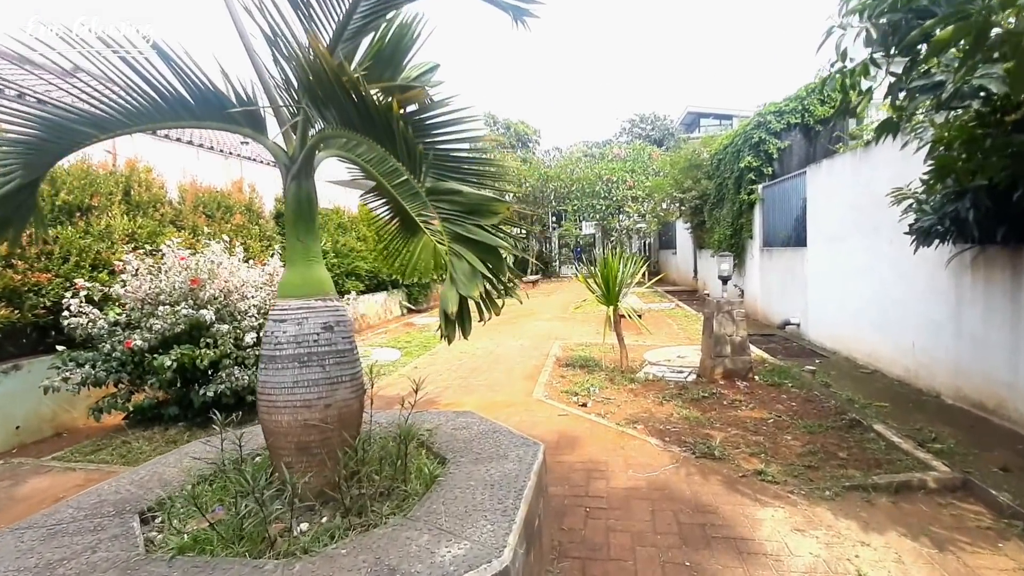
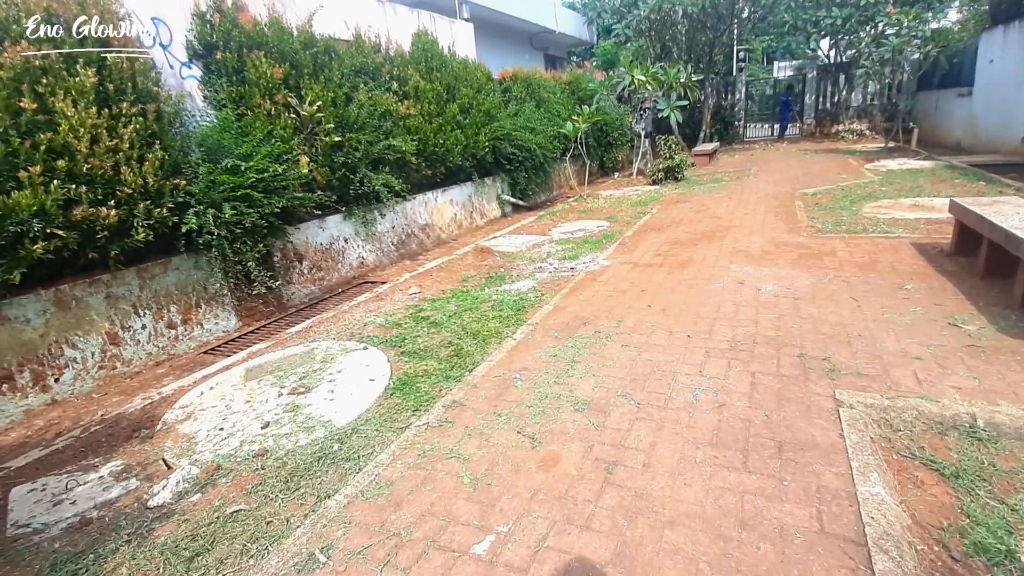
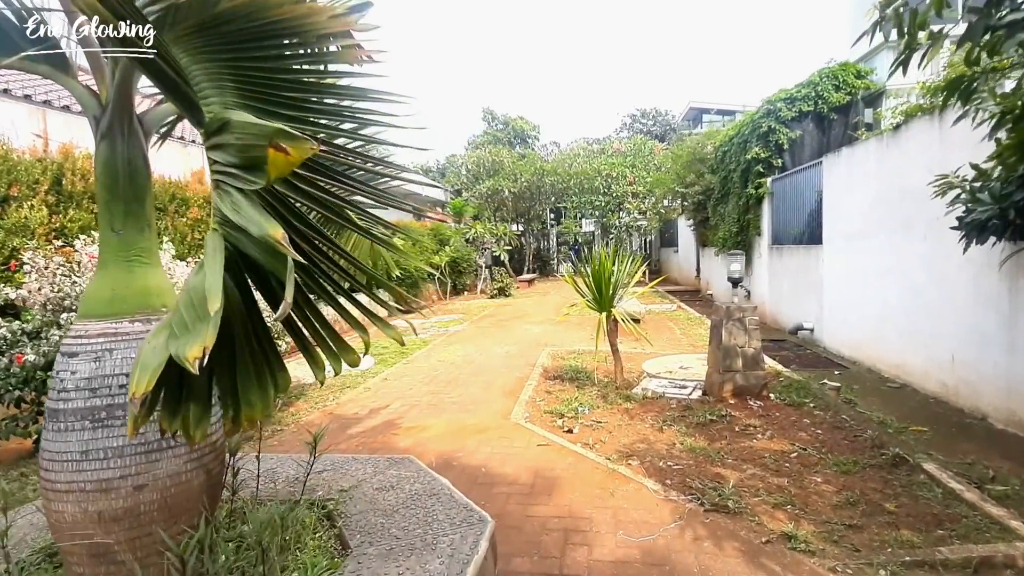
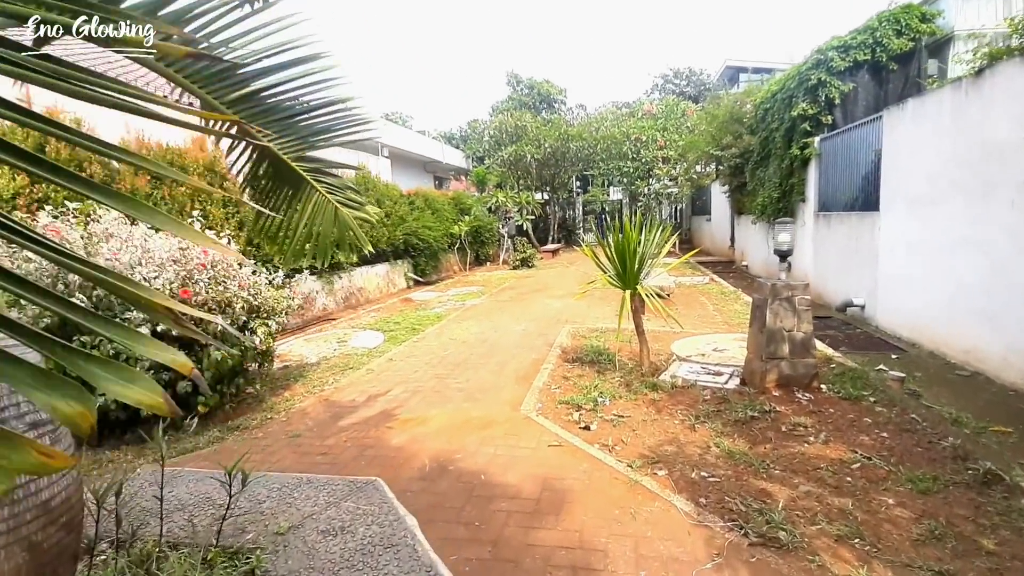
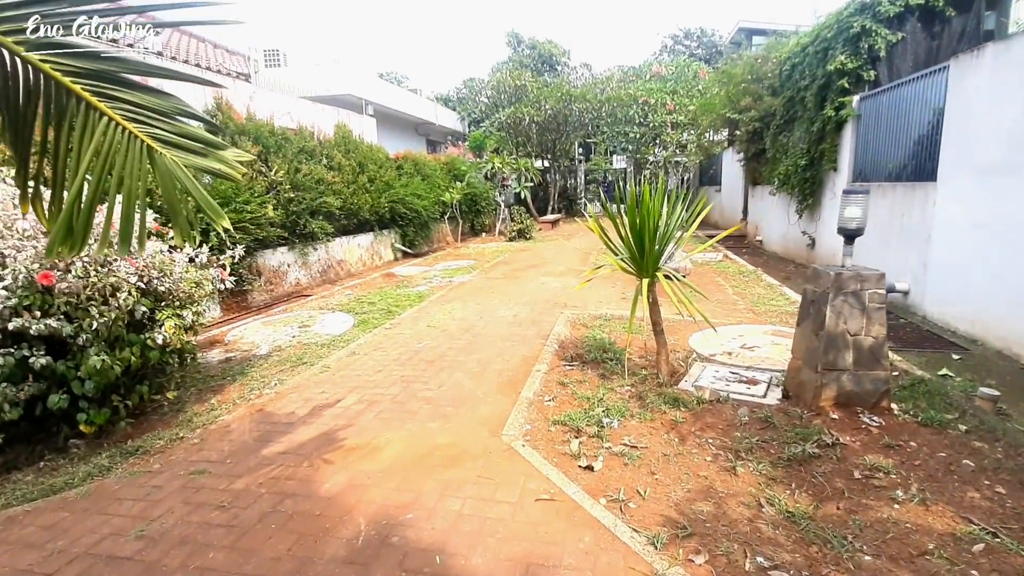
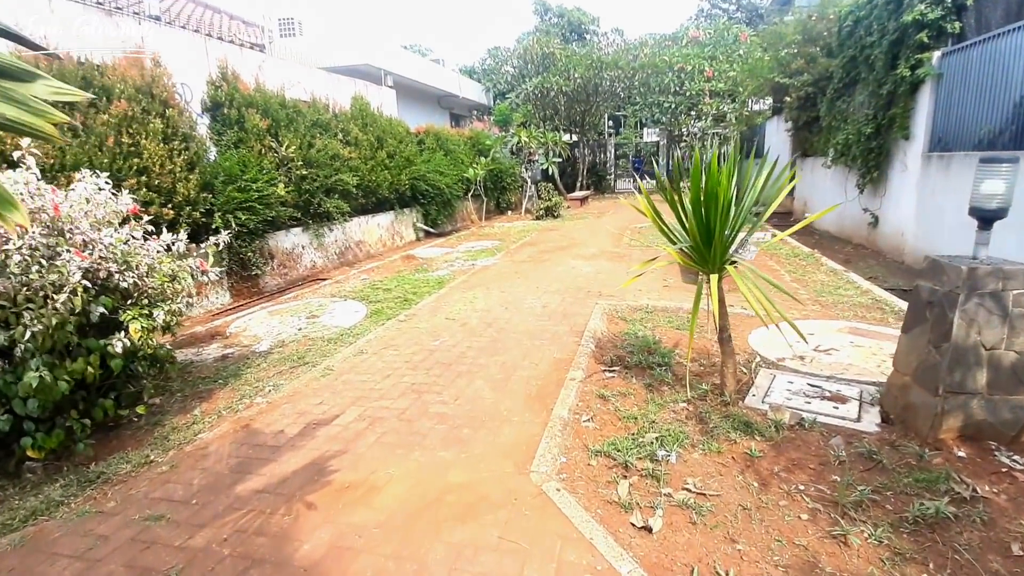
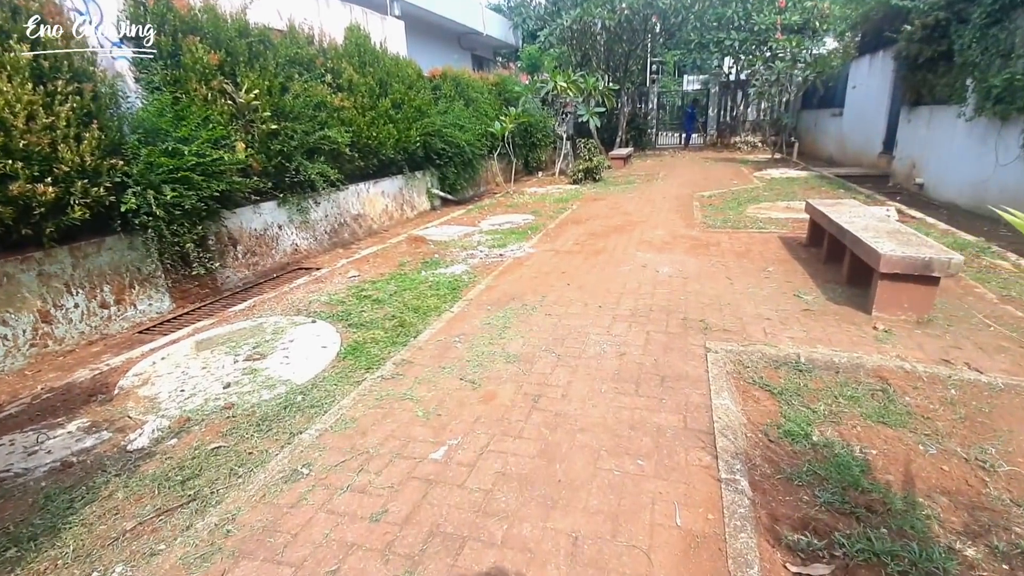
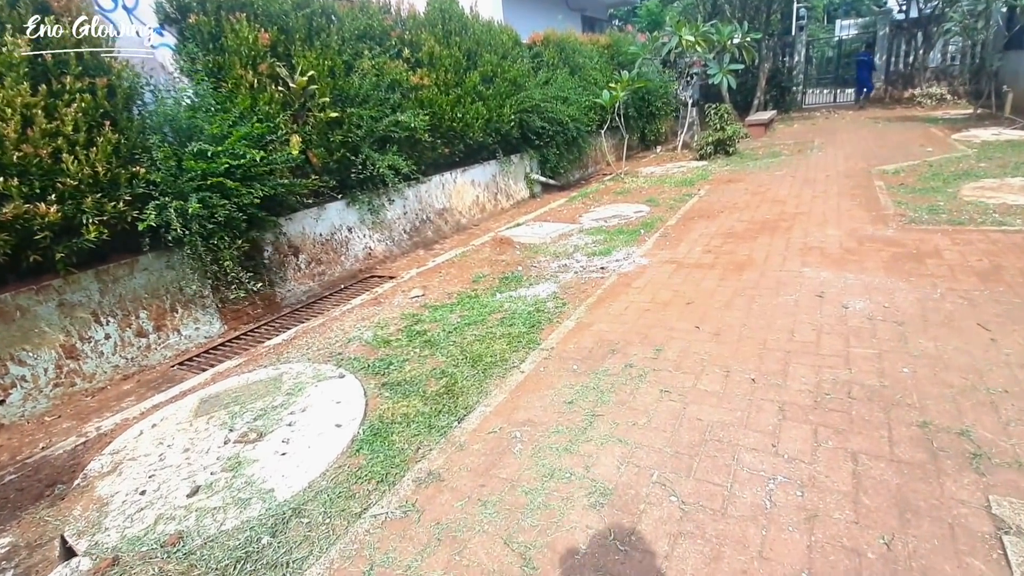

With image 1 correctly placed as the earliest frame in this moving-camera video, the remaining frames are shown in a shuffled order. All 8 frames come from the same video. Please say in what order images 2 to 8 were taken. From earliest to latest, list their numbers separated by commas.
3, 4, 5, 6, 7, 2, 8
